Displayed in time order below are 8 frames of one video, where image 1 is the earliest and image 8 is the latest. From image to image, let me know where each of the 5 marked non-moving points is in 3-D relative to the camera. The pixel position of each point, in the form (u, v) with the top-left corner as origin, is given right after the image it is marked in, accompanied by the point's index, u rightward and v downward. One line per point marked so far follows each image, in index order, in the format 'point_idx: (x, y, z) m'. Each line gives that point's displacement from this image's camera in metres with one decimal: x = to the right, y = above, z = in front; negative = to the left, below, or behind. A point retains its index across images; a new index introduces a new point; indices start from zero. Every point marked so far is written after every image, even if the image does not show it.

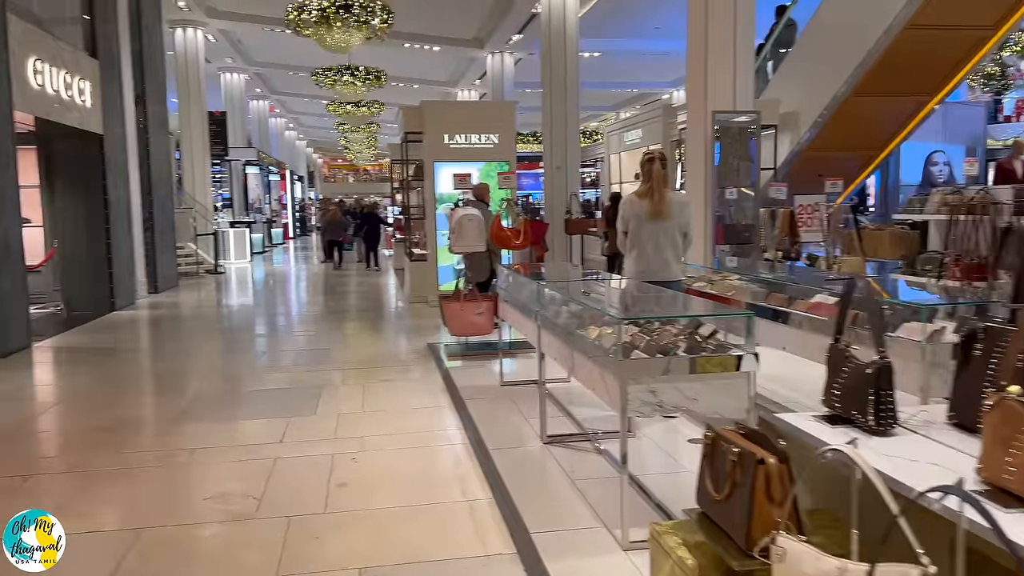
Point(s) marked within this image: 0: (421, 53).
0: (-1.7, +4.5, +15.4) m
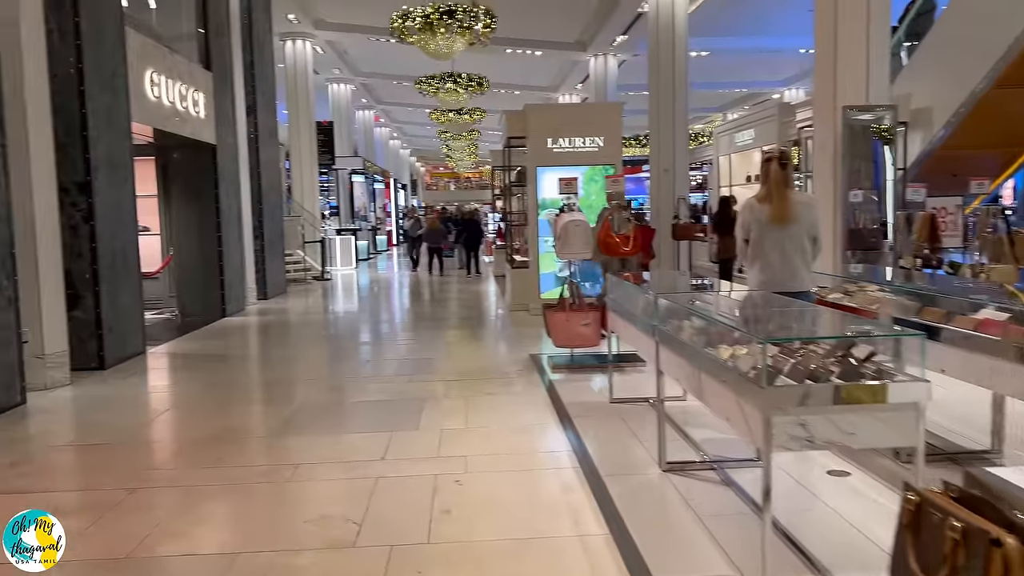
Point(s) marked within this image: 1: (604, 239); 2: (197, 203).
0: (+0.2, +4.4, +15.3) m
1: (+0.6, +0.3, +5.2) m
2: (-3.4, +0.9, +8.6) m
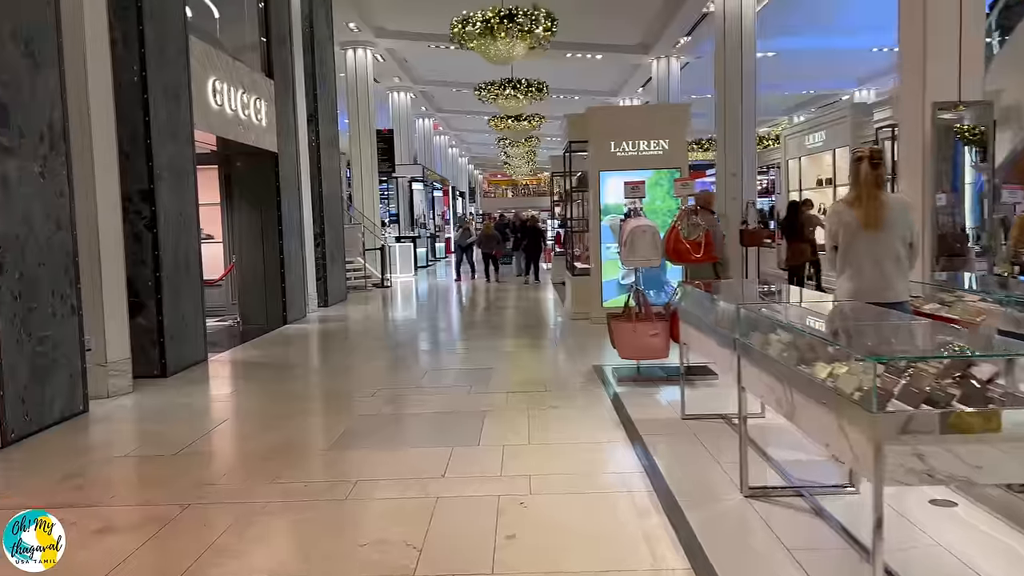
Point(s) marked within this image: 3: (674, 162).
0: (+1.3, +4.2, +15.1) m
1: (+1.0, +0.3, +4.9) m
2: (-2.7, +0.8, +8.7) m
3: (+1.6, +1.2, +7.9) m
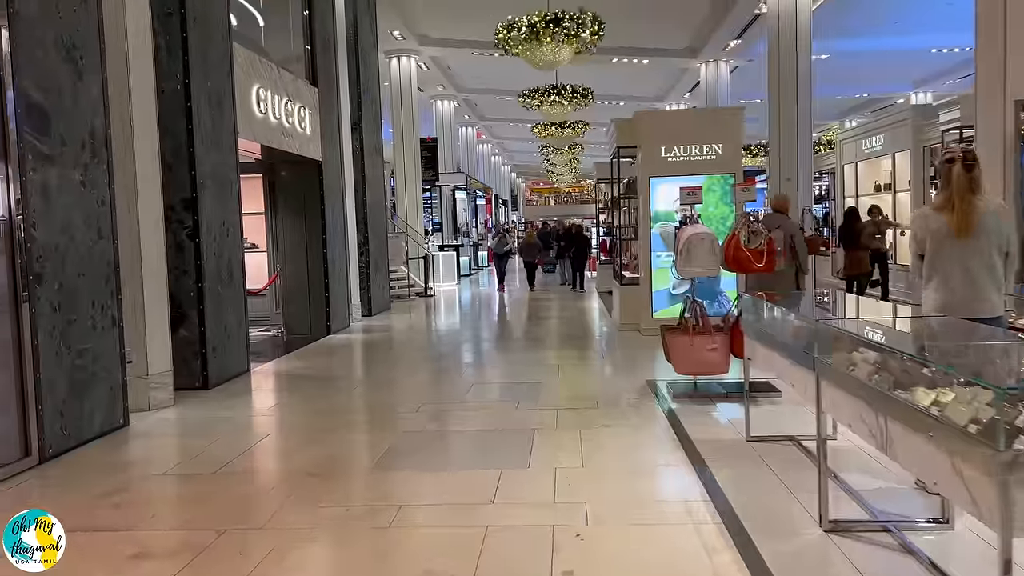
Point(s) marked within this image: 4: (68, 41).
0: (+2.2, +4.0, +14.8) m
1: (+1.3, +0.2, +4.7) m
2: (-2.2, +0.7, +8.6) m
3: (+2.0, +1.1, +7.6) m
4: (-2.3, +1.3, +4.1) m
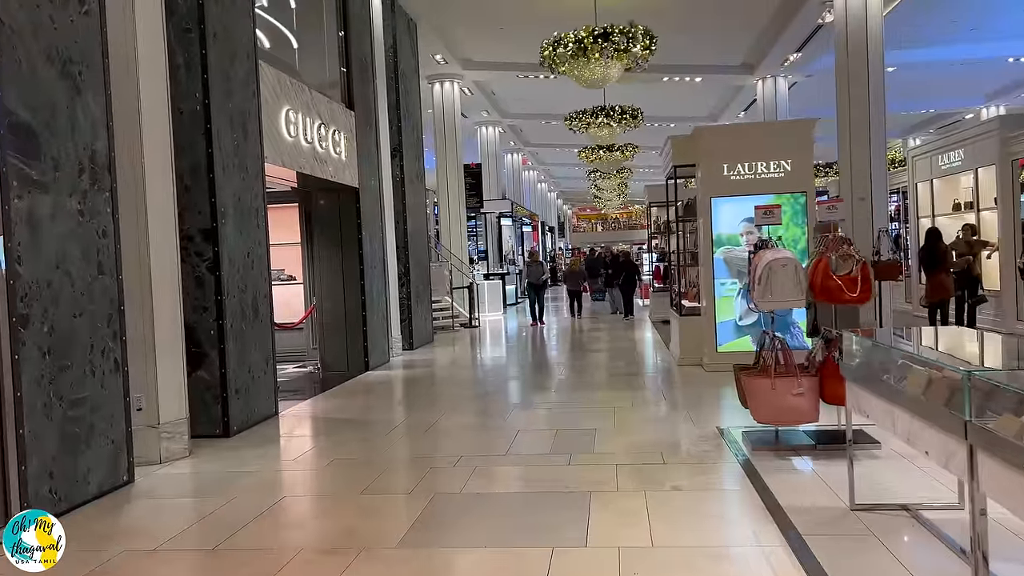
0: (+3.0, +3.5, +14.2) m
1: (+1.5, 0.0, +4.0) m
2: (-1.7, +0.4, +8.1) m
3: (+2.4, +0.9, +6.9) m
4: (-2.1, +1.1, +3.7) m
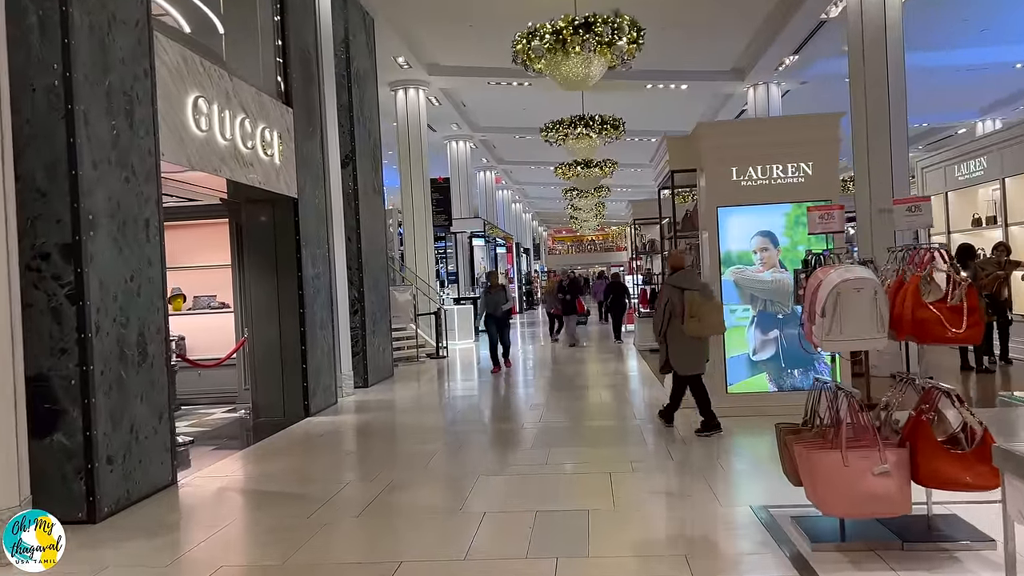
0: (+2.5, +3.1, +13.1) m
1: (+1.4, -0.1, +2.8) m
2: (-2.0, +0.1, +6.8) m
3: (+2.2, +0.7, +5.7) m
4: (-2.2, +1.0, +2.5) m
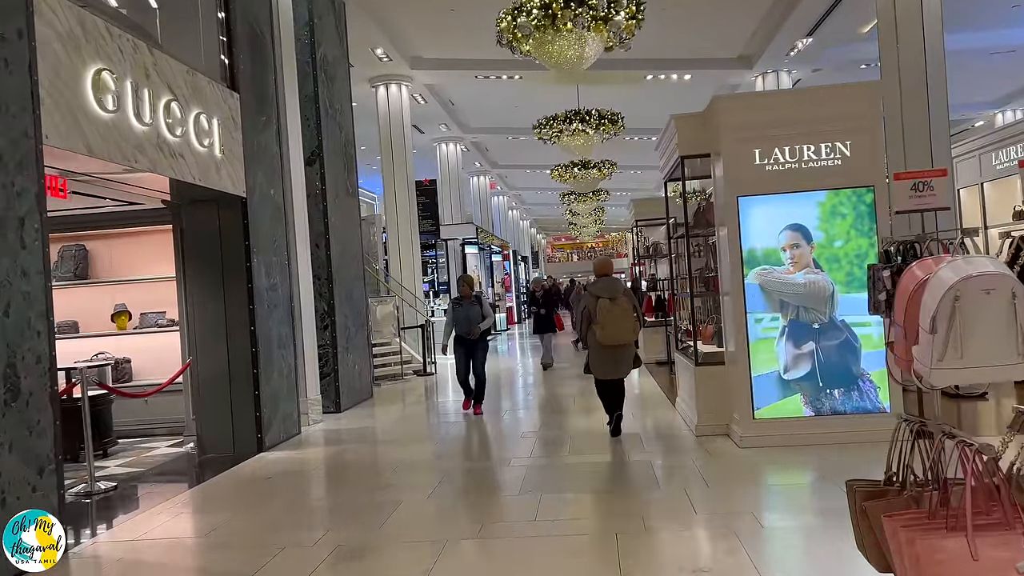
0: (+2.3, +3.0, +12.2) m
1: (+1.3, -0.1, +1.9) m
2: (-2.1, 0.0, +5.9) m
3: (+2.1, +0.7, +4.8) m
4: (-2.3, +0.9, +1.5) m
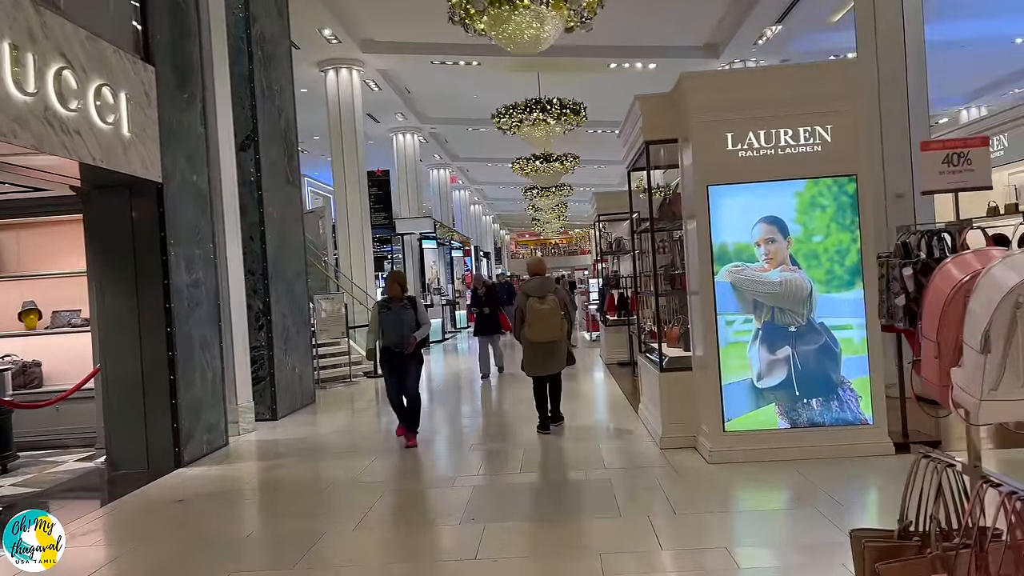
0: (+1.7, +3.1, +11.8) m
1: (+1.1, -0.1, +1.4) m
2: (-2.5, +0.1, +5.3) m
3: (+1.8, +0.7, +4.4) m
4: (-2.5, +0.9, +0.9) m
